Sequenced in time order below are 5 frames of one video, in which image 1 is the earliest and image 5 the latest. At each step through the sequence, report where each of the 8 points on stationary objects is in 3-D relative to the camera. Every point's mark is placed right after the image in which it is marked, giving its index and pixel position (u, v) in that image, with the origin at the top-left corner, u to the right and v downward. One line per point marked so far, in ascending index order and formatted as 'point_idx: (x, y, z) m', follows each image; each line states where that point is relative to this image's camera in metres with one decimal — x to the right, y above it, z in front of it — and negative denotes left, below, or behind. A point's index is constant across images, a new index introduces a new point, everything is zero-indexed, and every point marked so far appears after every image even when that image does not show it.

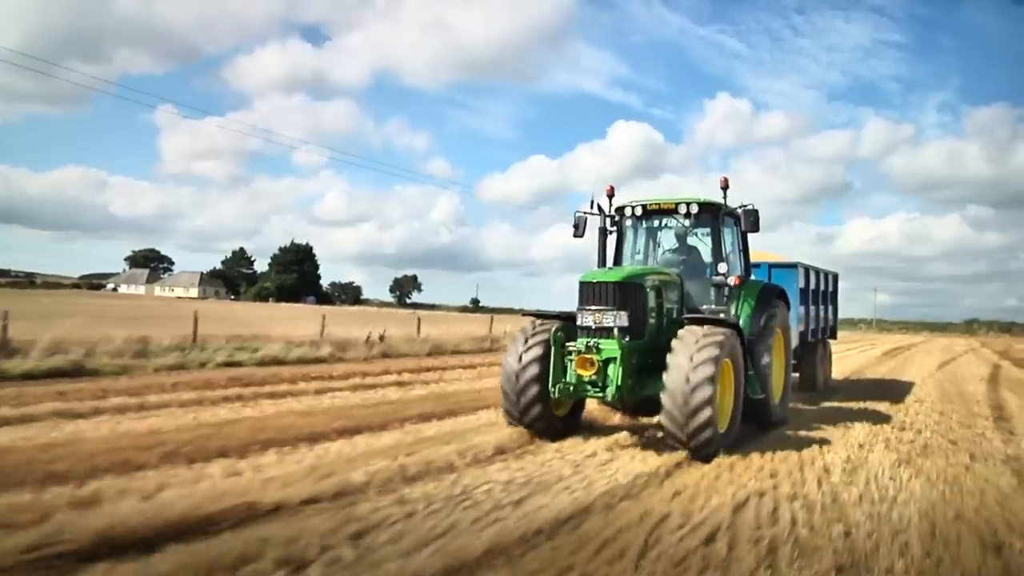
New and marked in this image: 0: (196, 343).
0: (-5.3, -0.9, +13.8) m
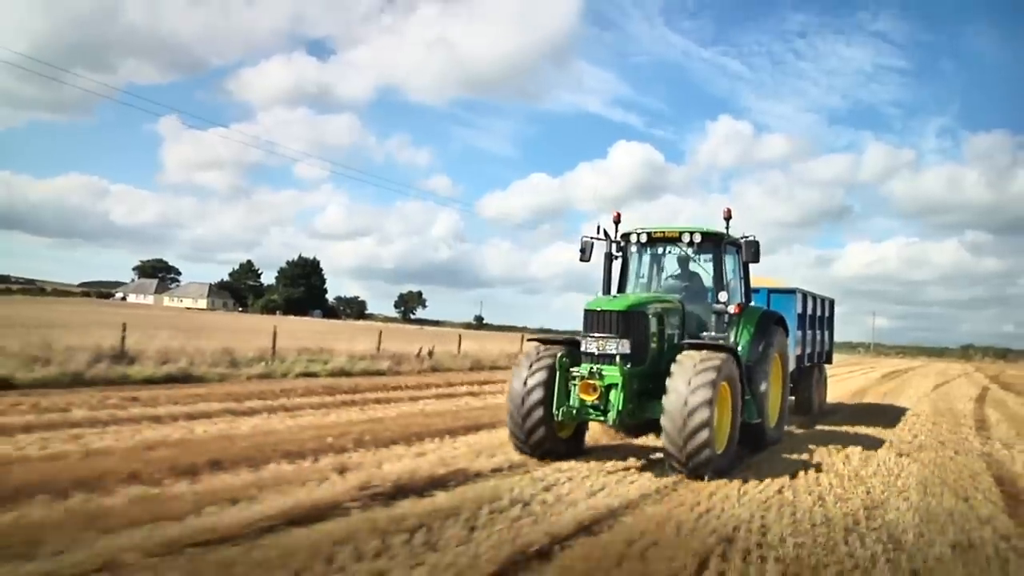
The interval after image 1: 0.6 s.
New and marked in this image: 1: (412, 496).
0: (-4.5, -1.3, +15.6) m
1: (-0.6, -1.3, +5.1) m
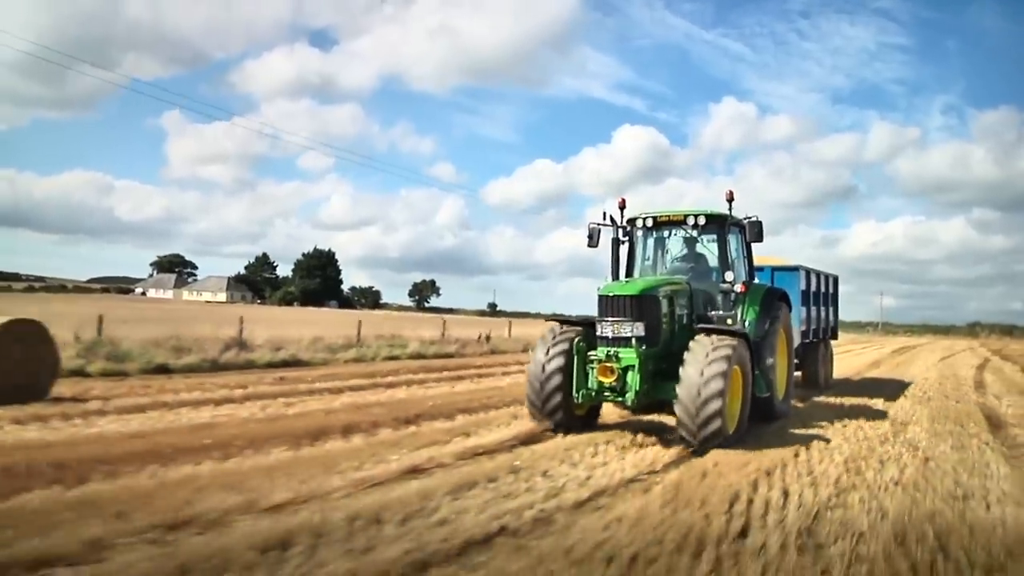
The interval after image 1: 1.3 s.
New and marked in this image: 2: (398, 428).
0: (-3.3, -1.2, +17.8) m
1: (+0.5, -1.3, +7.3) m
2: (-1.0, -1.2, +7.1) m
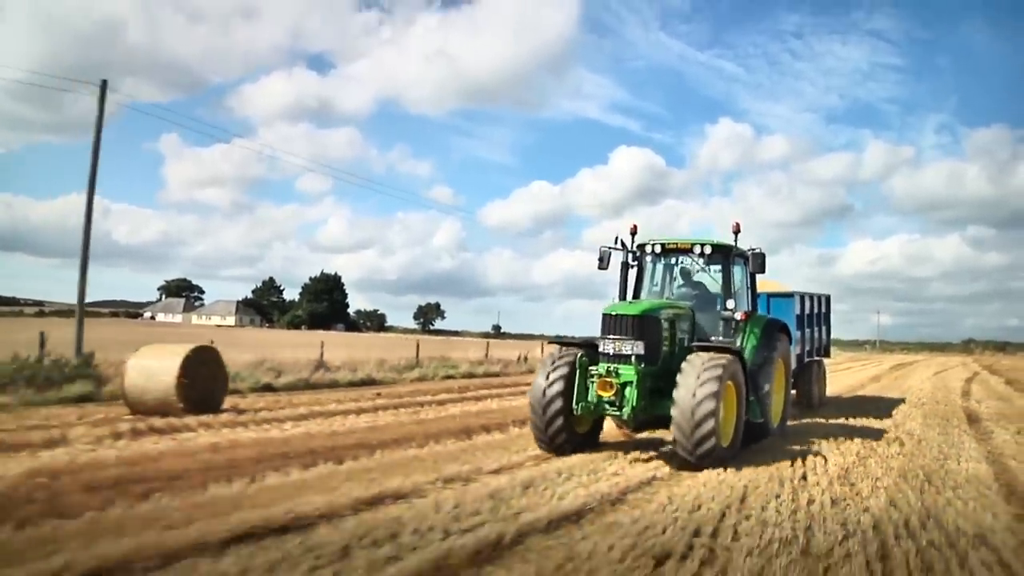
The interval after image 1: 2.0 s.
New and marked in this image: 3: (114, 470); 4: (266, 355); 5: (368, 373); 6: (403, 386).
0: (-2.2, -1.8, +20.0) m
1: (+1.6, -1.7, +9.5) m
2: (+0.1, -1.6, +9.3) m
3: (-3.0, -1.4, +6.2) m
4: (-5.3, -1.5, +18.0) m
5: (-3.1, -1.8, +17.9) m
6: (-2.2, -1.9, +16.4) m
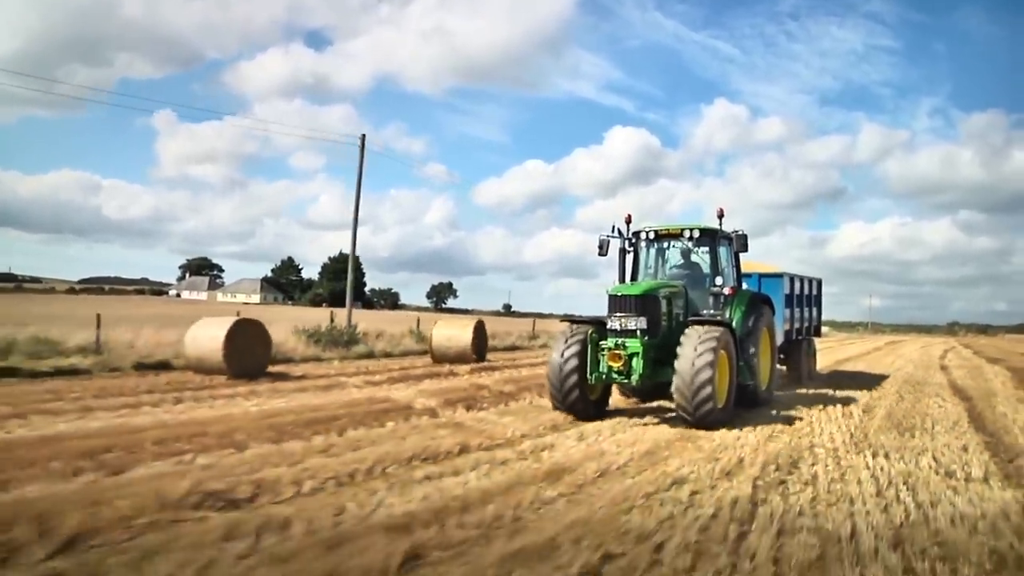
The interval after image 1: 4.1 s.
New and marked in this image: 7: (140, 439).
0: (+0.9, -1.6, +26.7) m
1: (+4.8, -1.7, +16.3) m
2: (+3.3, -1.6, +16.1) m
3: (+0.2, -1.5, +13.0) m
4: (-2.2, -1.2, +24.6) m
5: (0.0, -1.6, +24.6) m
6: (+1.0, -1.8, +23.1) m
7: (-3.1, -1.3, +7.0) m
